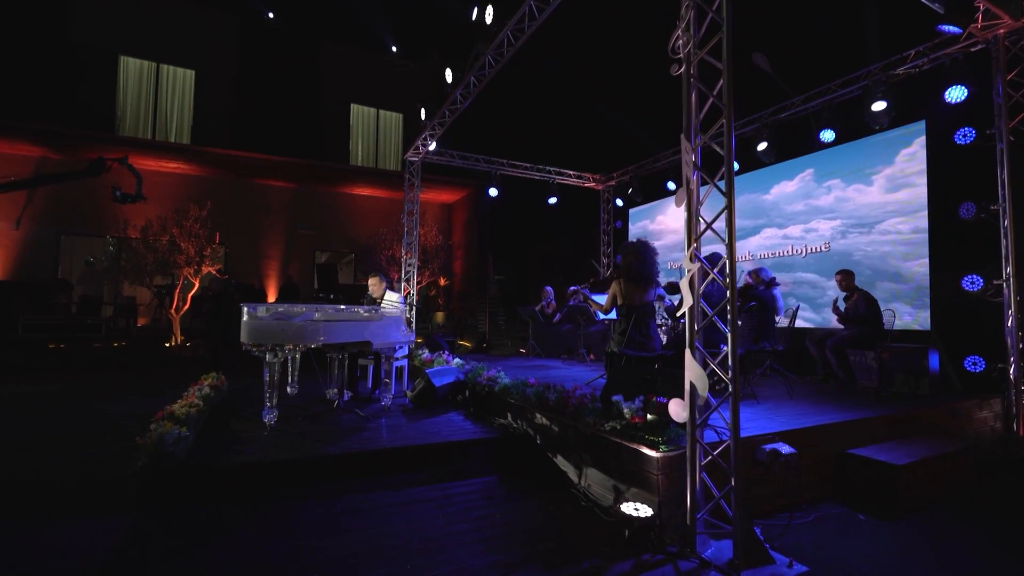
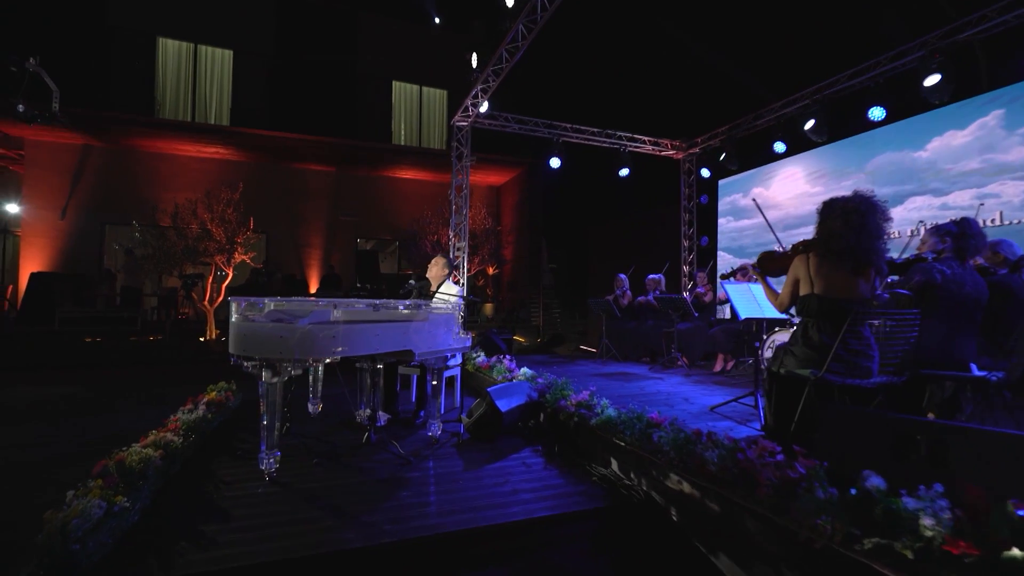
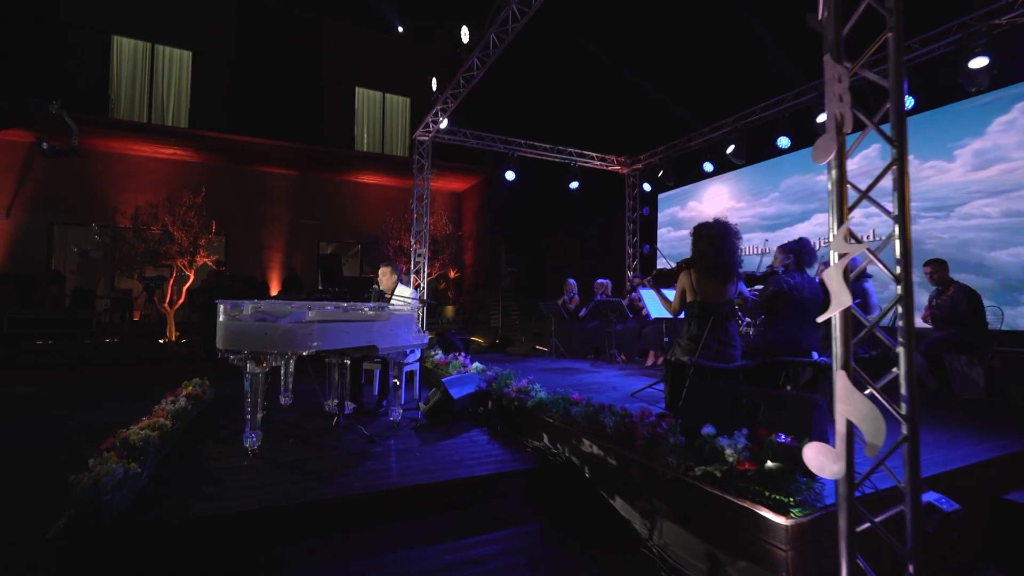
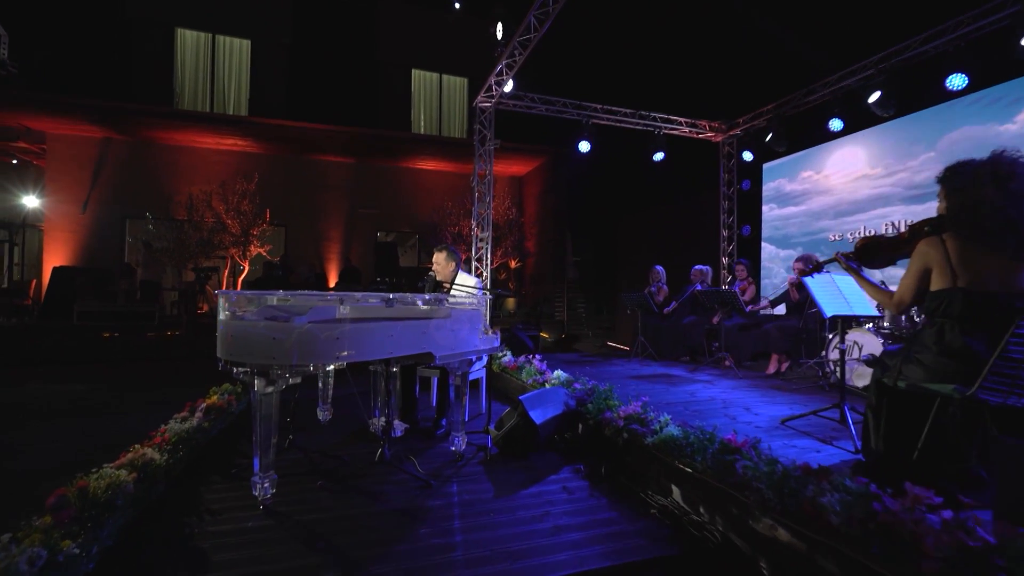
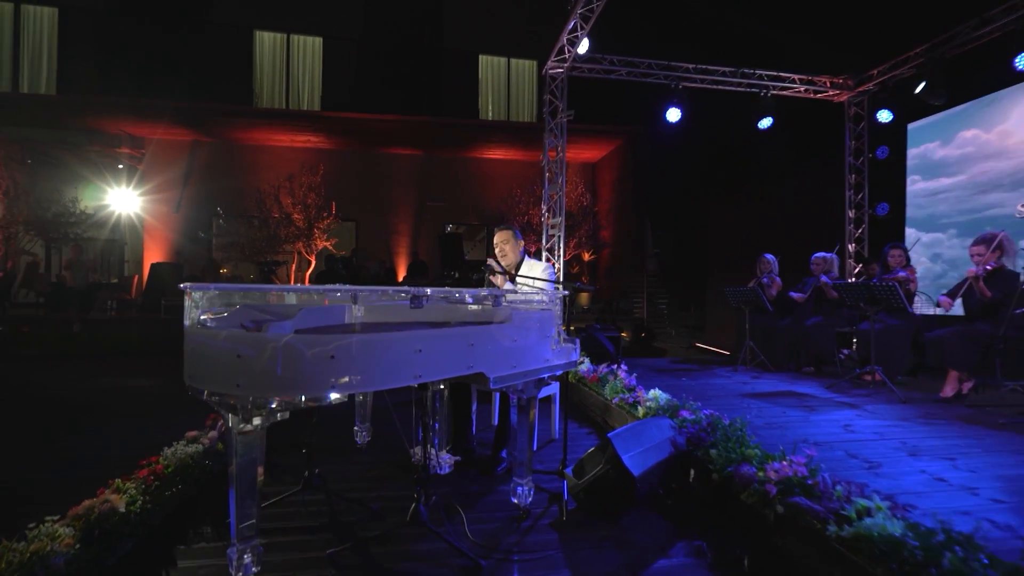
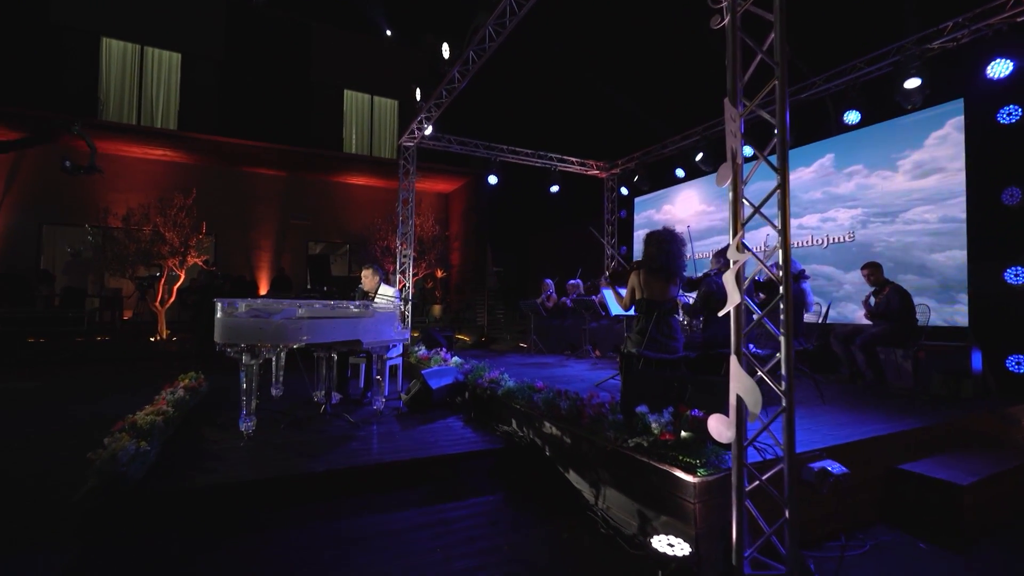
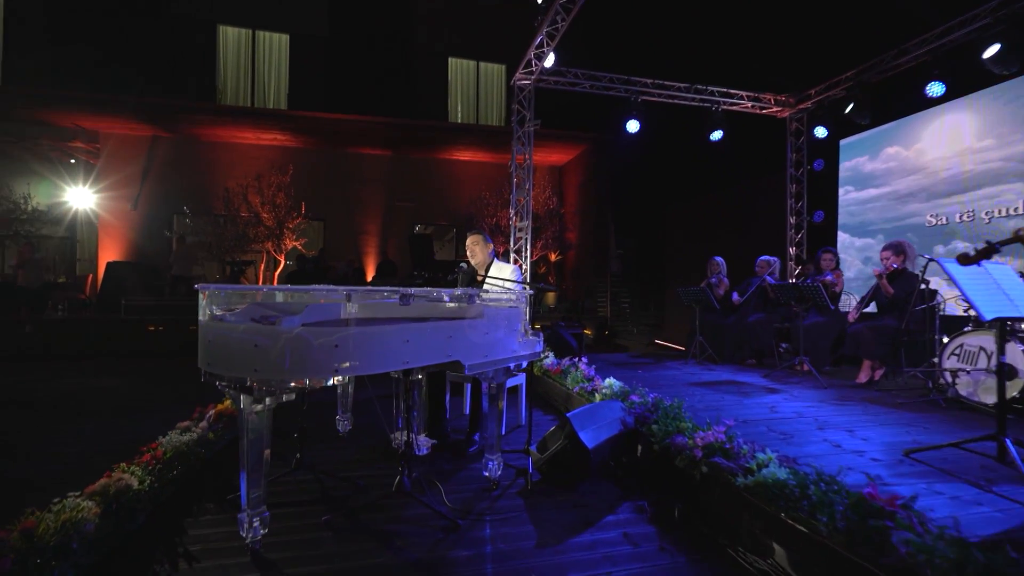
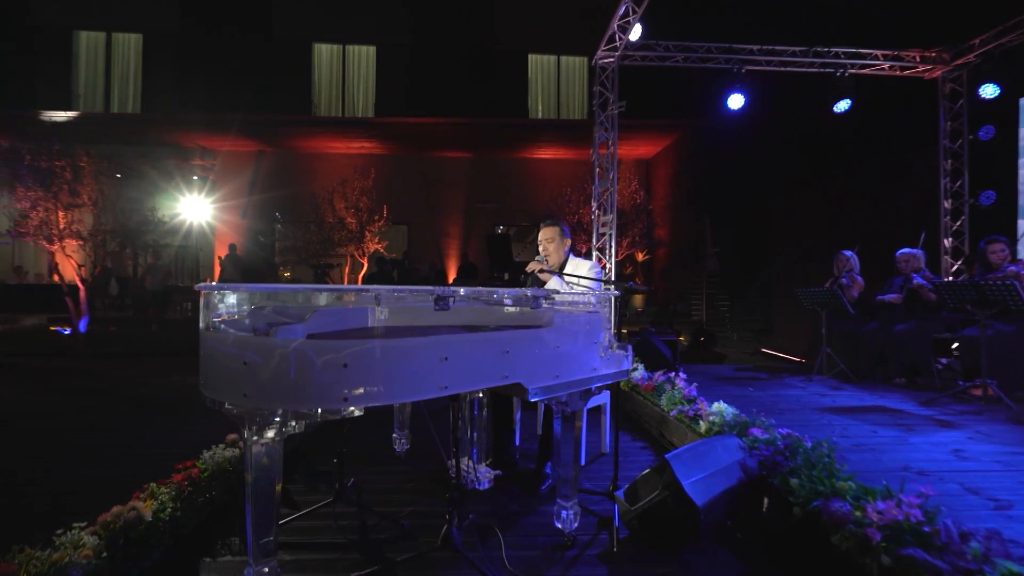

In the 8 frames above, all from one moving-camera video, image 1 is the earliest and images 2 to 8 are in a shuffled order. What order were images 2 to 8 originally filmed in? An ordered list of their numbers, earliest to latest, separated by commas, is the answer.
6, 3, 2, 4, 7, 5, 8
